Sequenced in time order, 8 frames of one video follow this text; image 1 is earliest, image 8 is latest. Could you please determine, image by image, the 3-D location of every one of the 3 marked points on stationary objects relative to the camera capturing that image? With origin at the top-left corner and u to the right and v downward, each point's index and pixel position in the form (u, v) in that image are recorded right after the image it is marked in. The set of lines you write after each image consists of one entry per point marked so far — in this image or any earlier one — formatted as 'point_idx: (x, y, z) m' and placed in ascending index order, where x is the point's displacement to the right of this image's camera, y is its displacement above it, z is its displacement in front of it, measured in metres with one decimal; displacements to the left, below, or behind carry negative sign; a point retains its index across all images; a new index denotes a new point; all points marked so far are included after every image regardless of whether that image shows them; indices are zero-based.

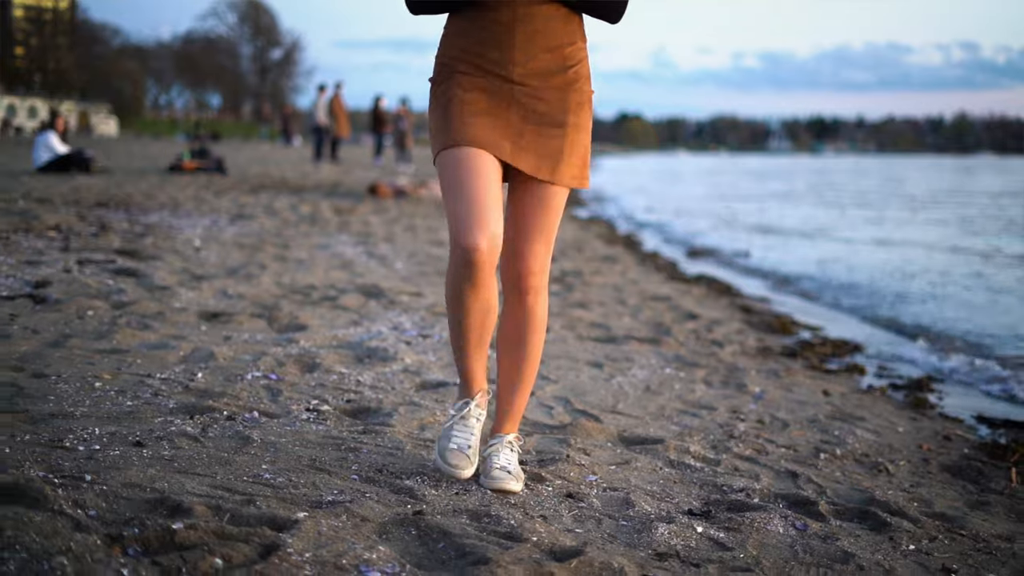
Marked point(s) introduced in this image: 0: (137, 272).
0: (-1.3, +0.1, +5.8) m
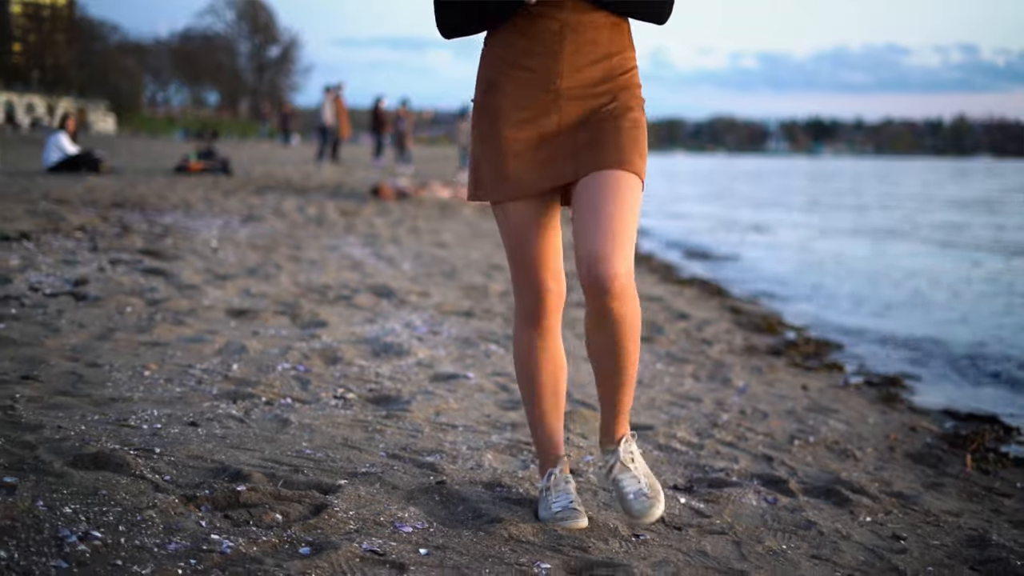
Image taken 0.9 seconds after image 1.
0: (-1.3, +0.1, +6.3) m
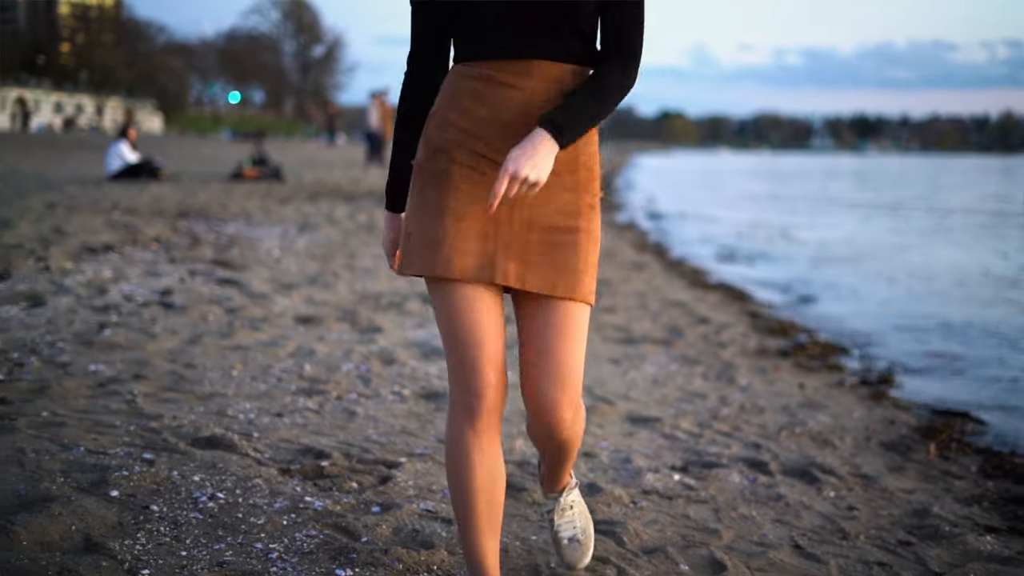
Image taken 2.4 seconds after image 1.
0: (-1.1, 0.0, +7.0) m
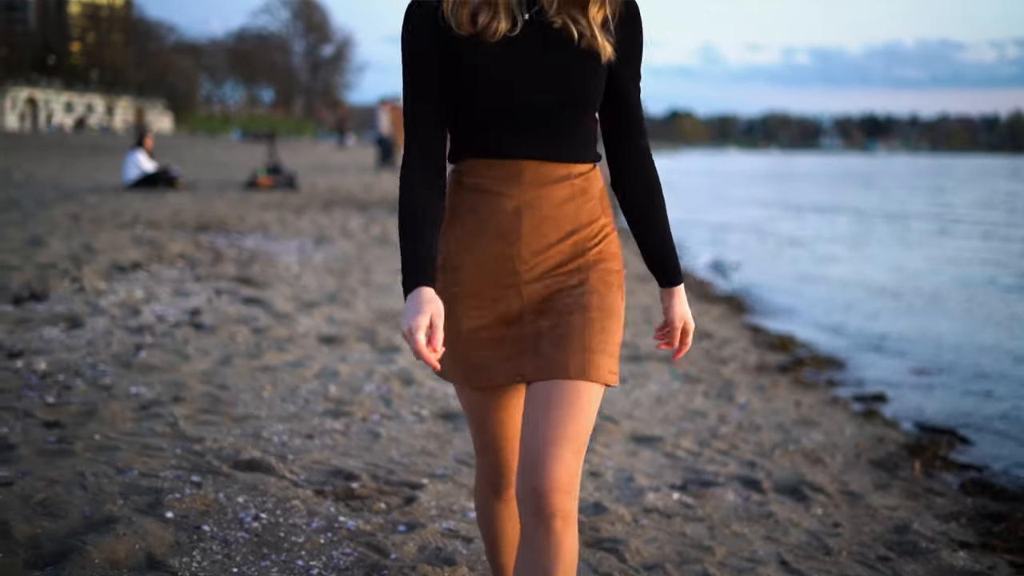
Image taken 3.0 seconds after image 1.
0: (-1.1, -0.1, +7.4) m
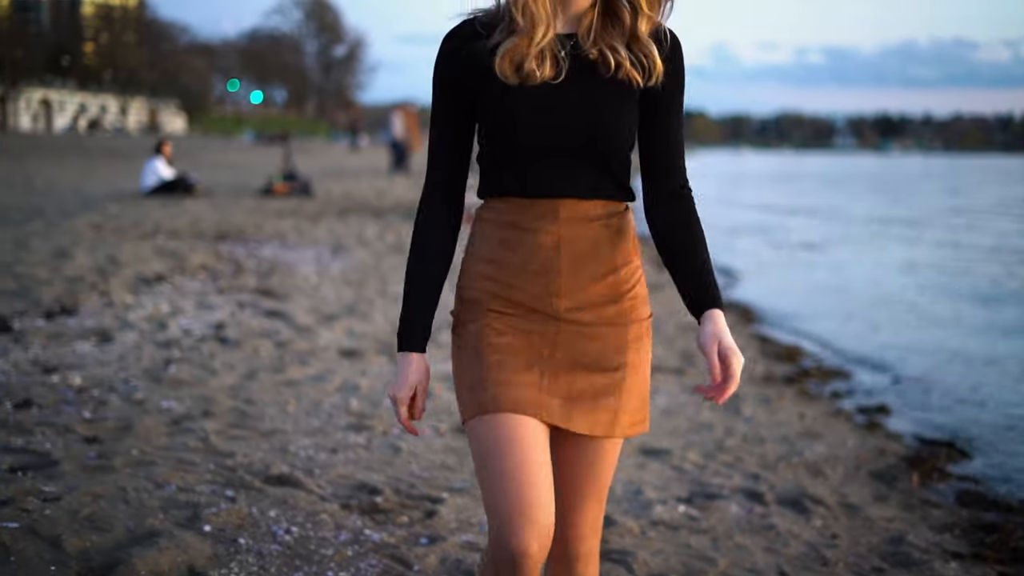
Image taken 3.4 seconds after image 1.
0: (-1.0, -0.1, +7.6) m
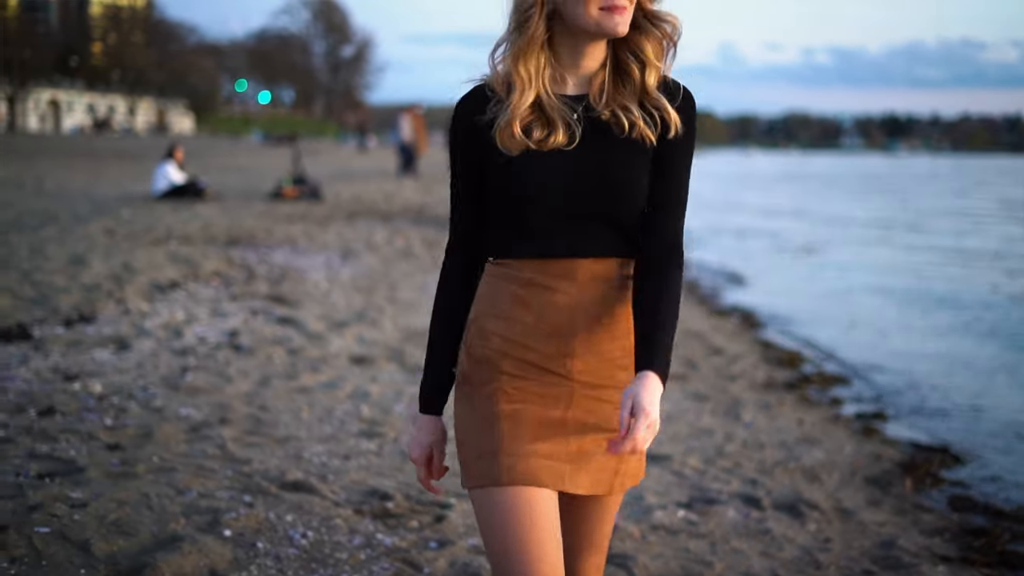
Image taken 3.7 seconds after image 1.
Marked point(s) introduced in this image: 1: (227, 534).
0: (-1.0, -0.1, +7.8) m
1: (-0.6, -0.5, +3.7) m
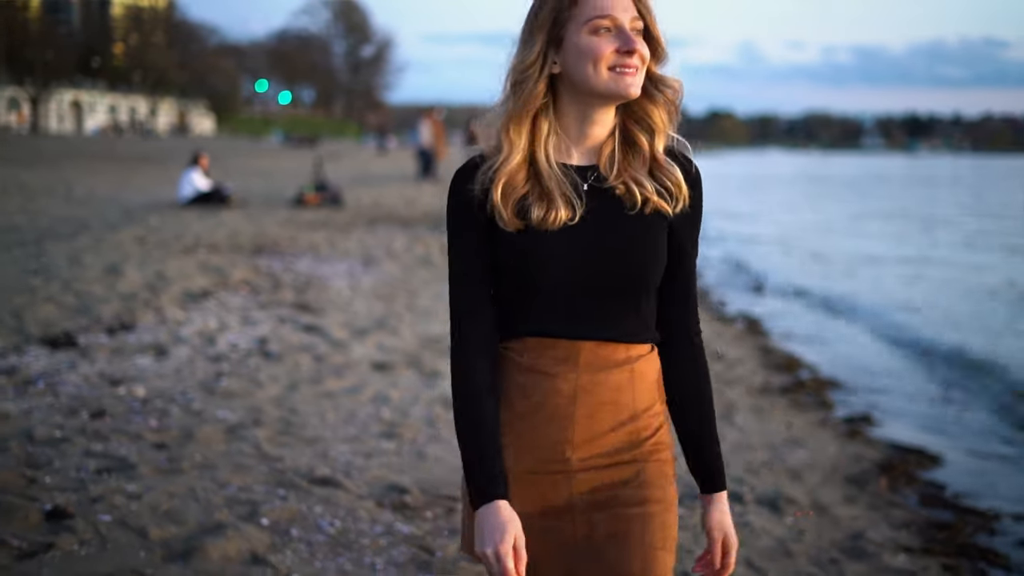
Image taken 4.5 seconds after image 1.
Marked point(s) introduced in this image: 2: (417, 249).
0: (-0.9, -0.2, +8.3) m
1: (-0.6, -0.6, +4.2) m
2: (-0.8, +0.3, +14.5) m
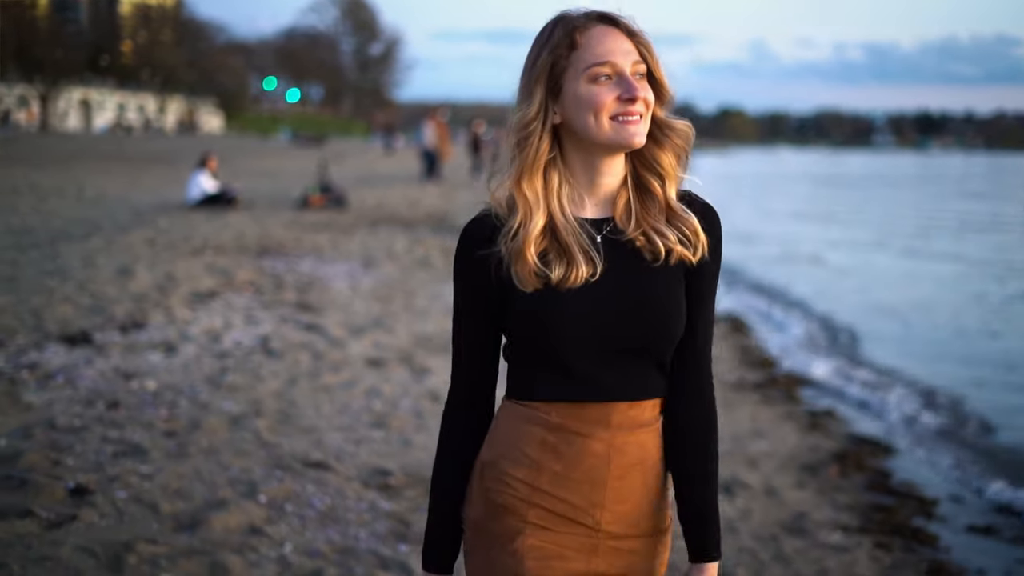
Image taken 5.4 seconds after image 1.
0: (-1.0, -0.2, +8.8) m
1: (-0.7, -0.6, +4.7) m
2: (-0.9, +0.3, +15.1) m
